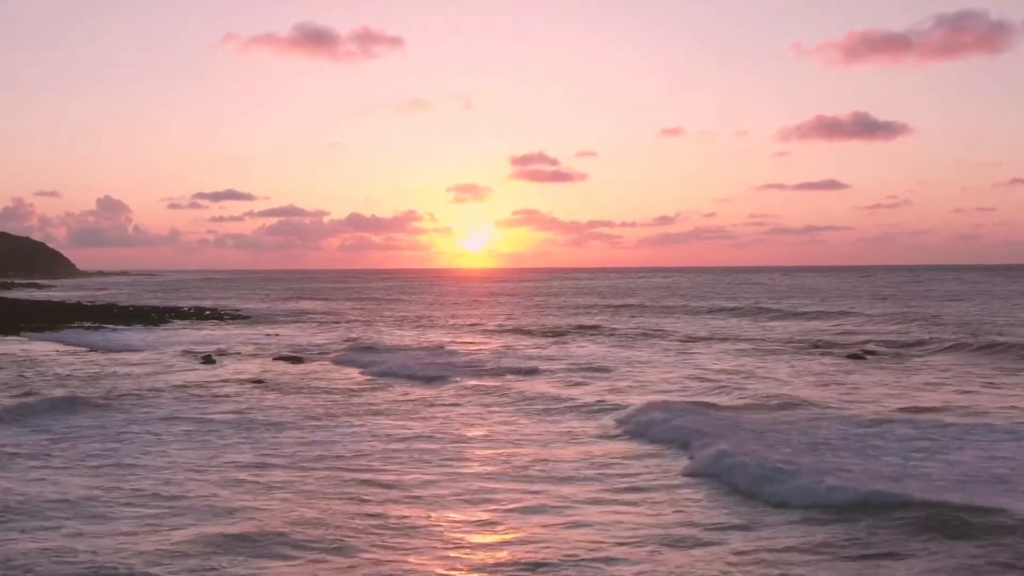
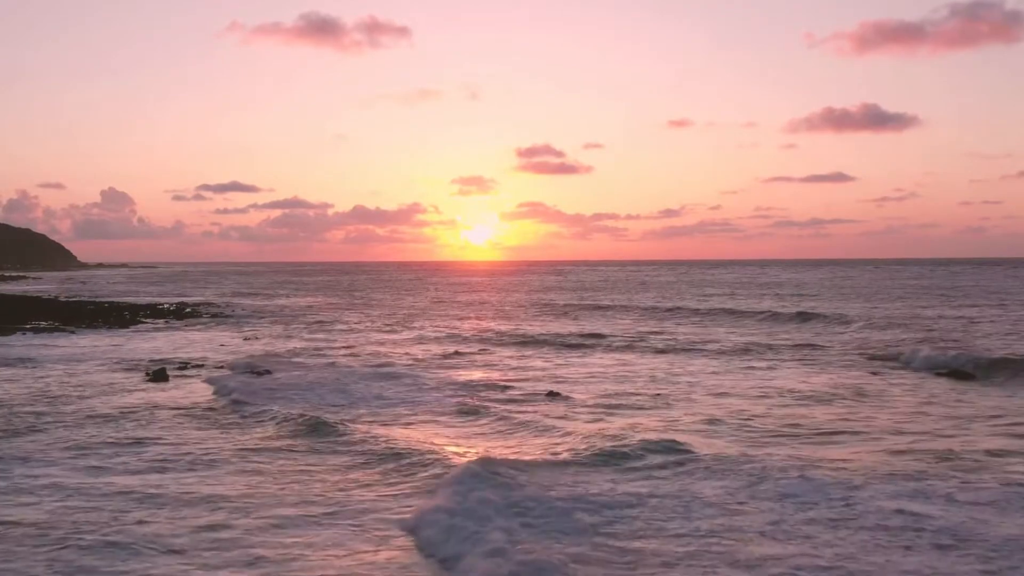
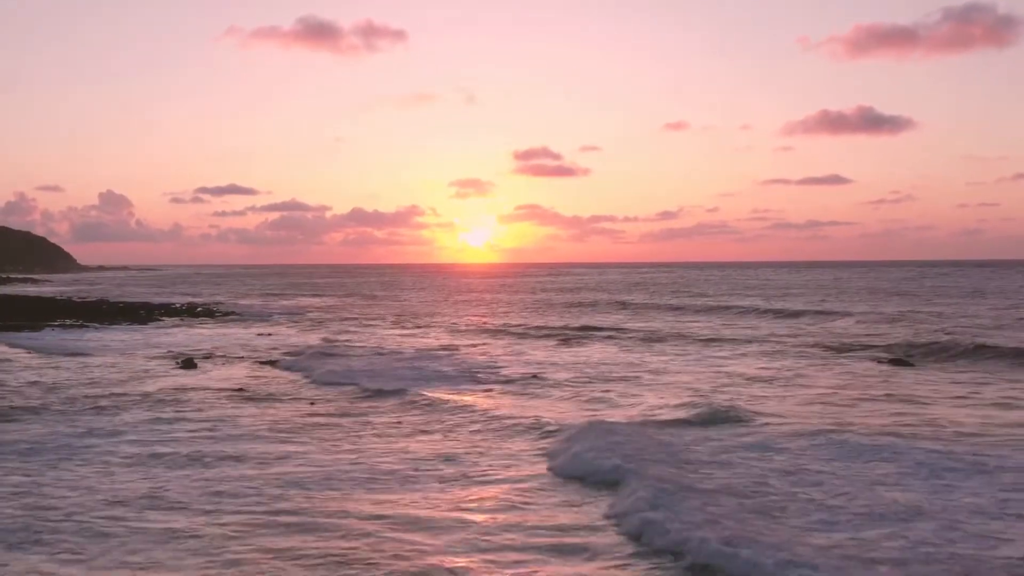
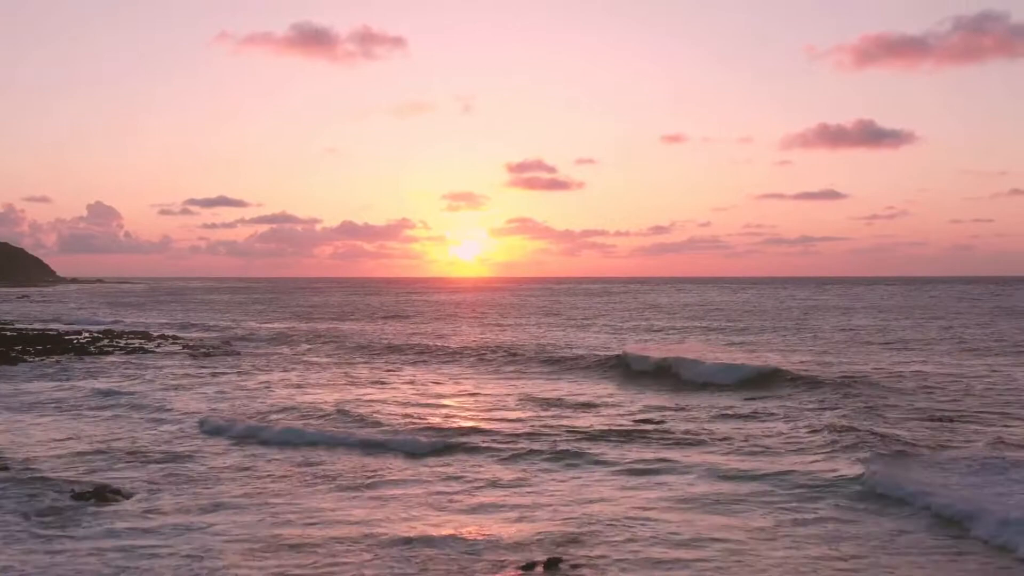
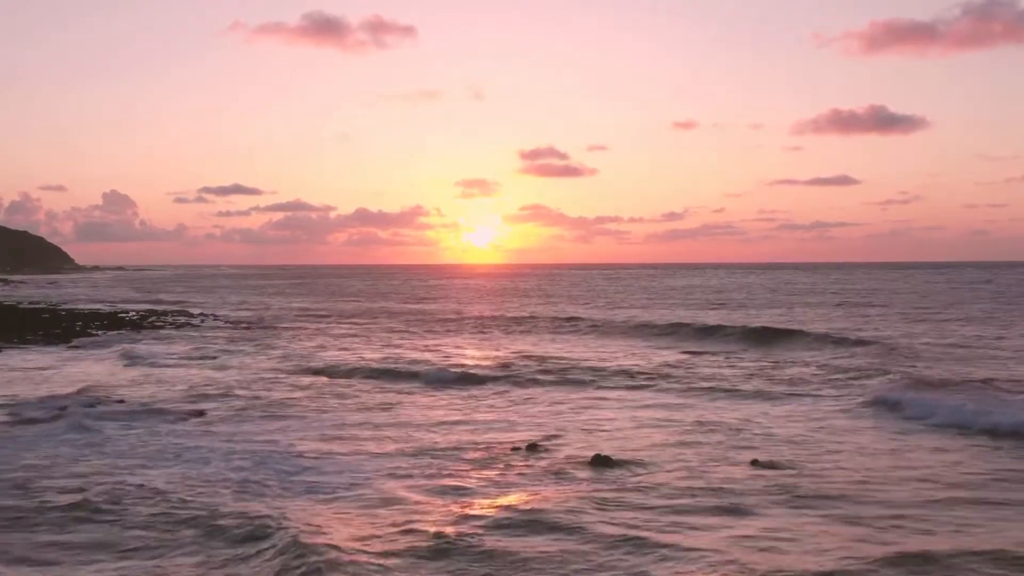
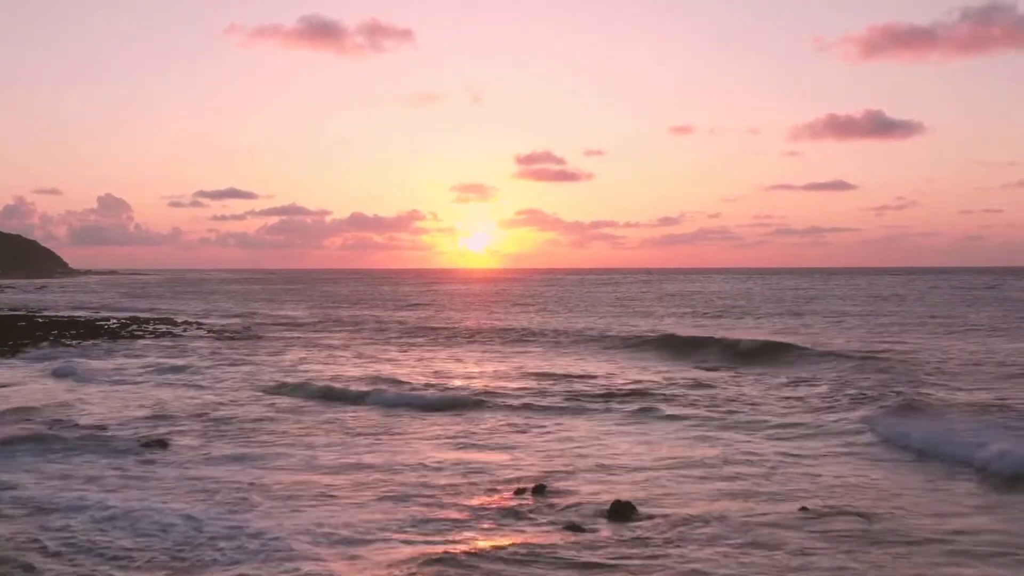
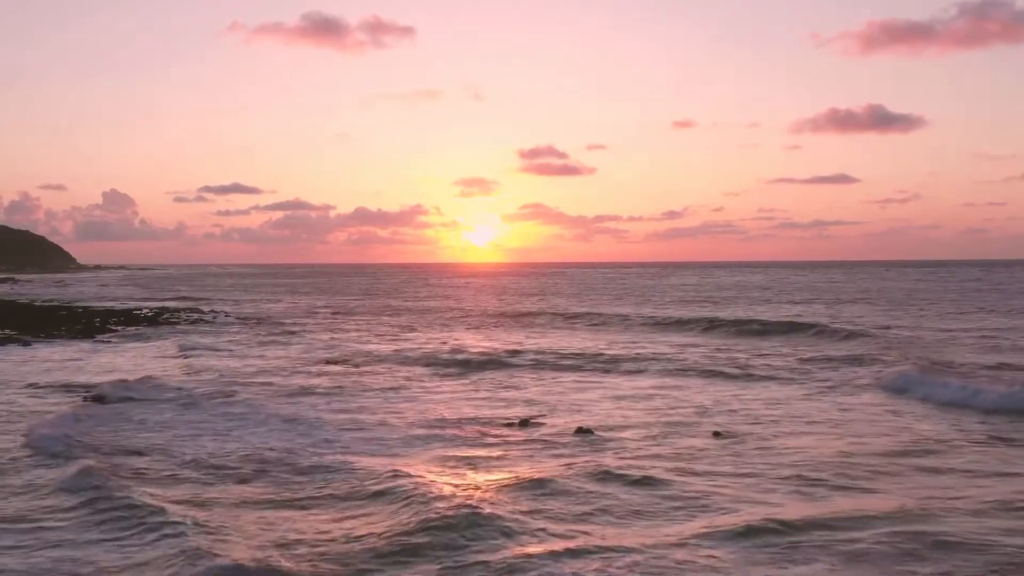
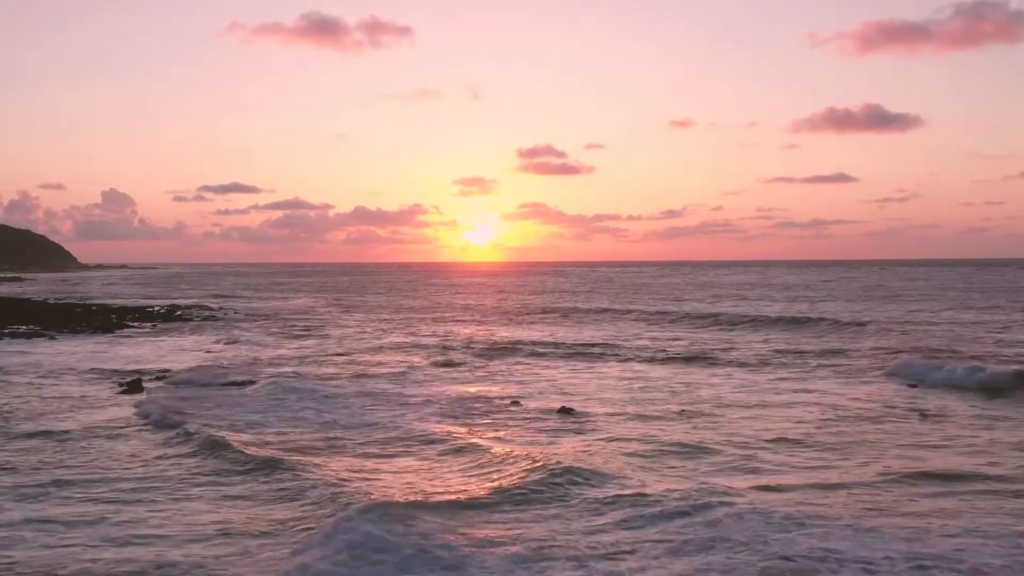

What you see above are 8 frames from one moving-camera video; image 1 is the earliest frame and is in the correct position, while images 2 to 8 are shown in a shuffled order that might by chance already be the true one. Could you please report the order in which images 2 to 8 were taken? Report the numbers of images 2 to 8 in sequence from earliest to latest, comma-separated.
3, 2, 8, 7, 5, 6, 4
